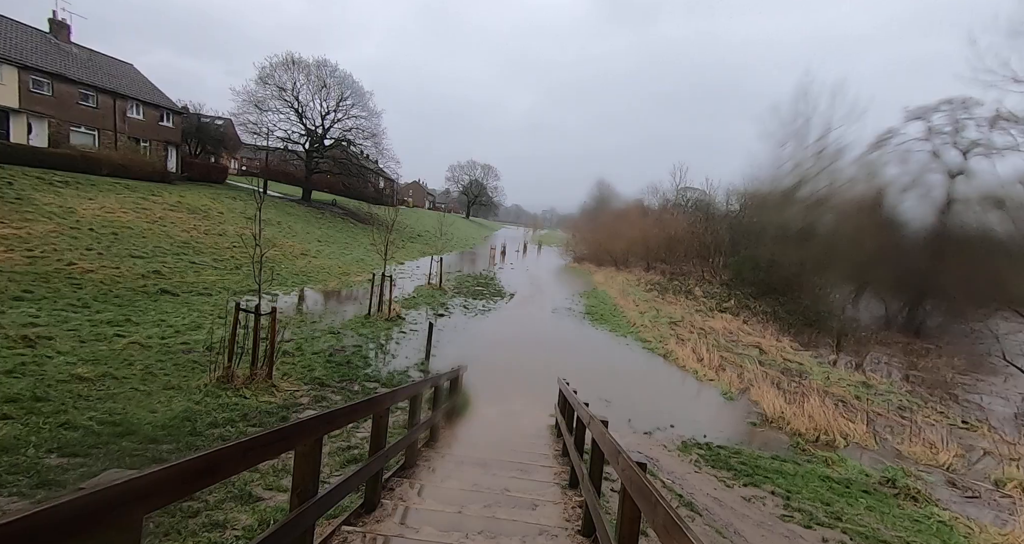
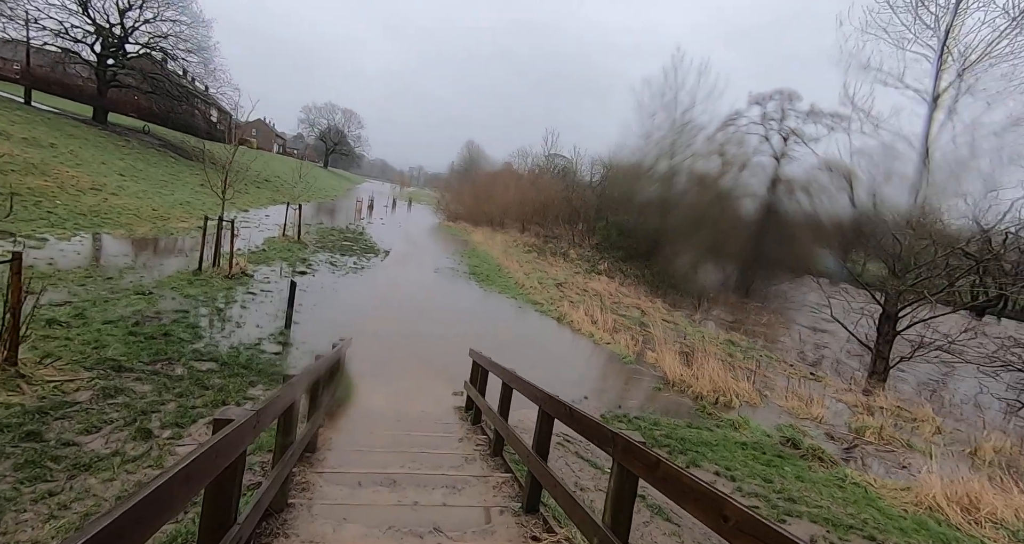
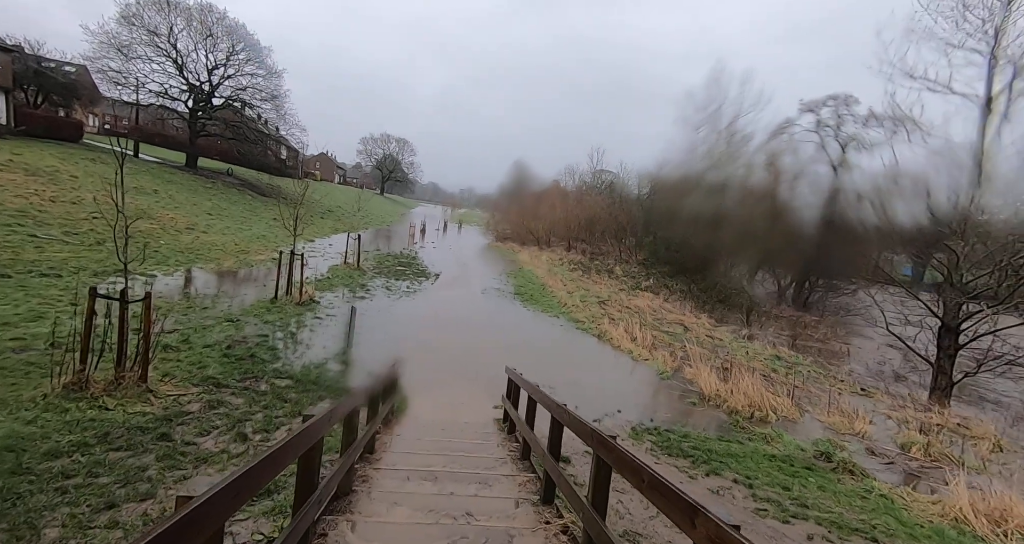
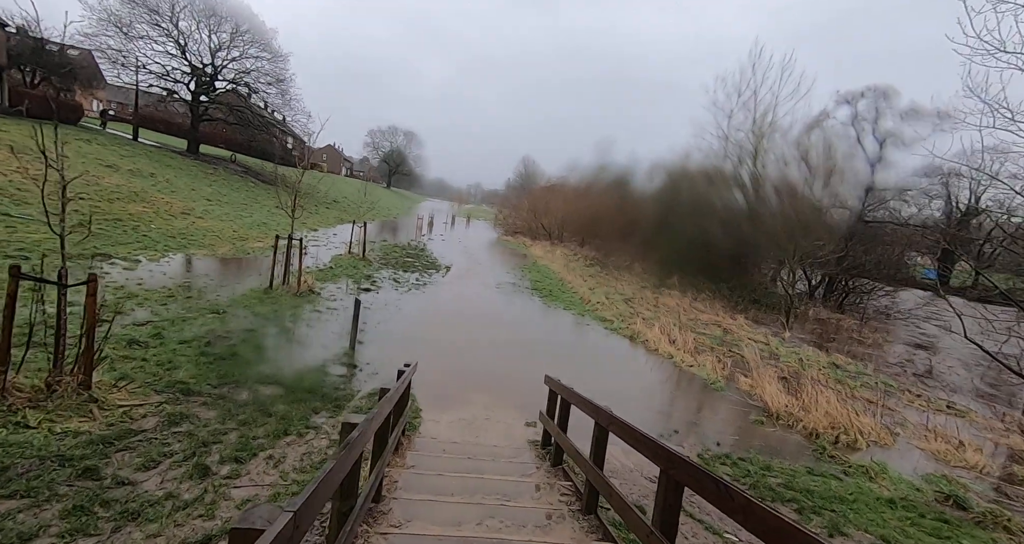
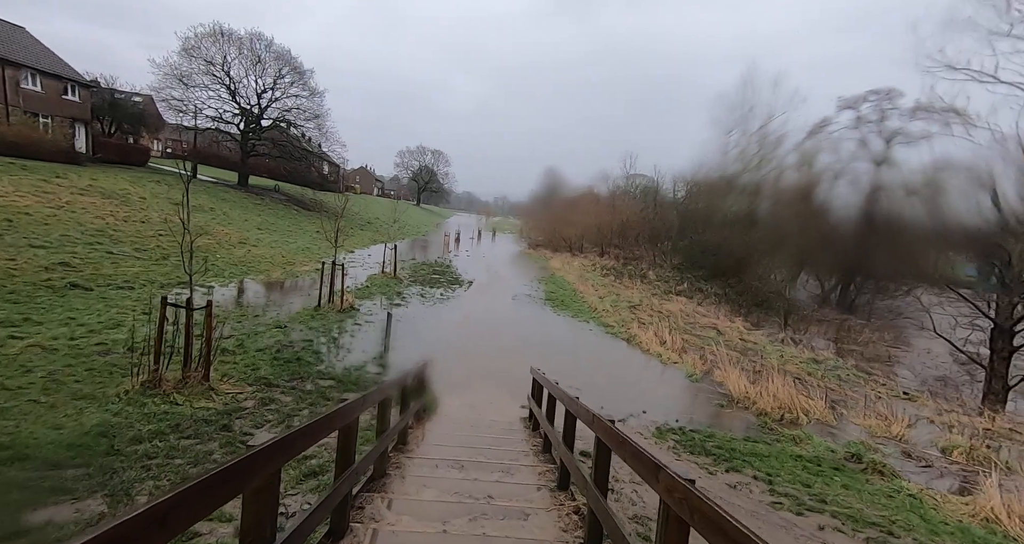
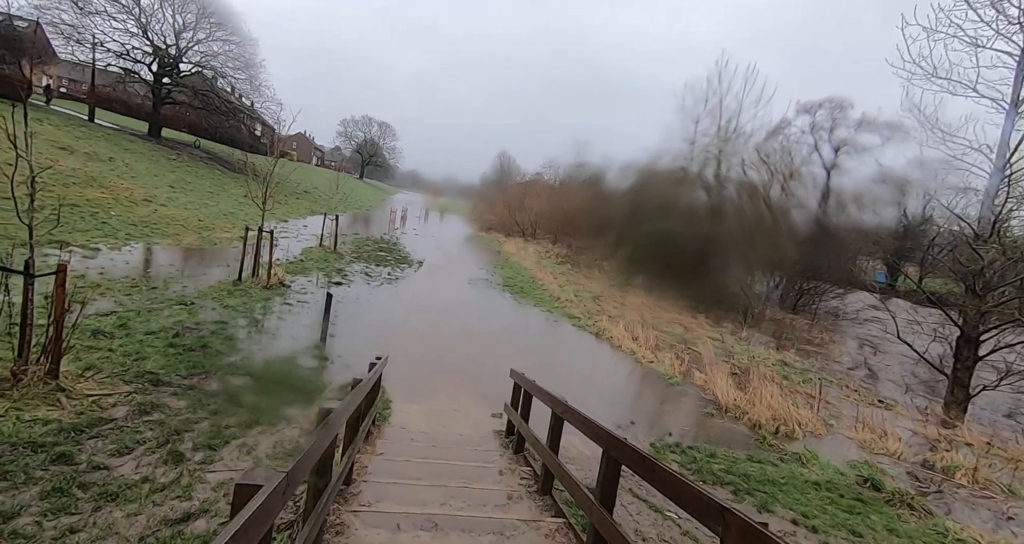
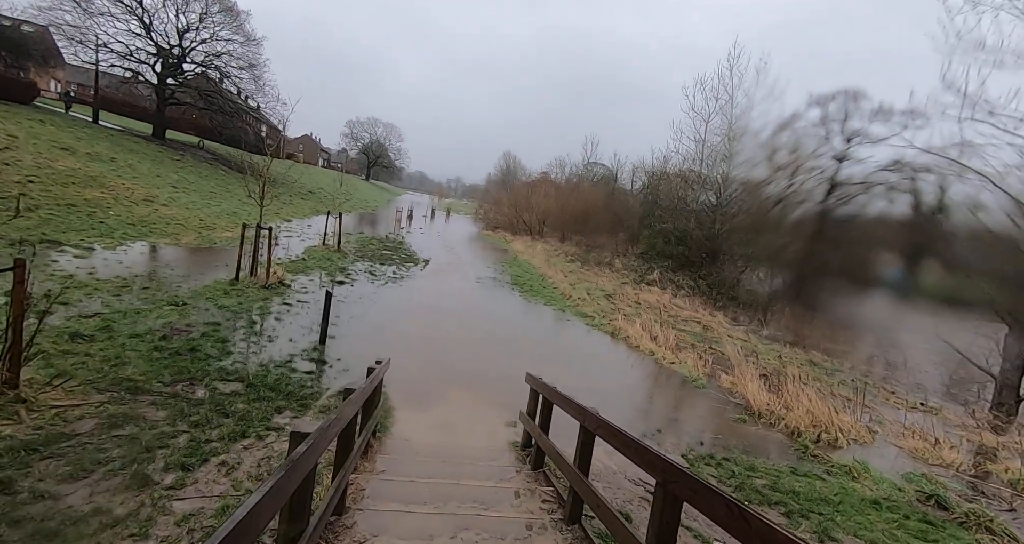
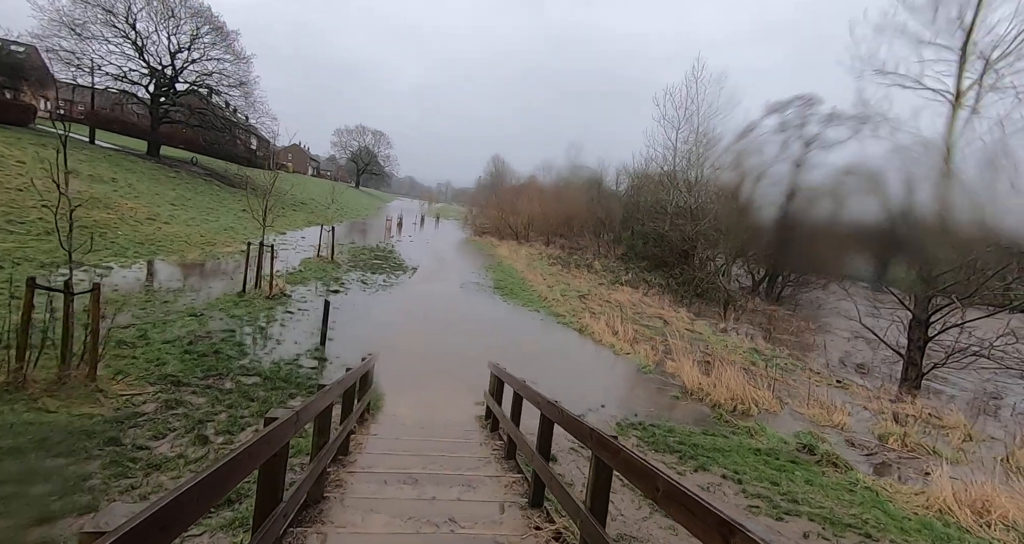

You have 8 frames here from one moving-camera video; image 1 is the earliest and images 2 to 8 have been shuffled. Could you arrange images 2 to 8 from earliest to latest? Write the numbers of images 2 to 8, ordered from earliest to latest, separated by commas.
5, 3, 8, 2, 6, 4, 7
